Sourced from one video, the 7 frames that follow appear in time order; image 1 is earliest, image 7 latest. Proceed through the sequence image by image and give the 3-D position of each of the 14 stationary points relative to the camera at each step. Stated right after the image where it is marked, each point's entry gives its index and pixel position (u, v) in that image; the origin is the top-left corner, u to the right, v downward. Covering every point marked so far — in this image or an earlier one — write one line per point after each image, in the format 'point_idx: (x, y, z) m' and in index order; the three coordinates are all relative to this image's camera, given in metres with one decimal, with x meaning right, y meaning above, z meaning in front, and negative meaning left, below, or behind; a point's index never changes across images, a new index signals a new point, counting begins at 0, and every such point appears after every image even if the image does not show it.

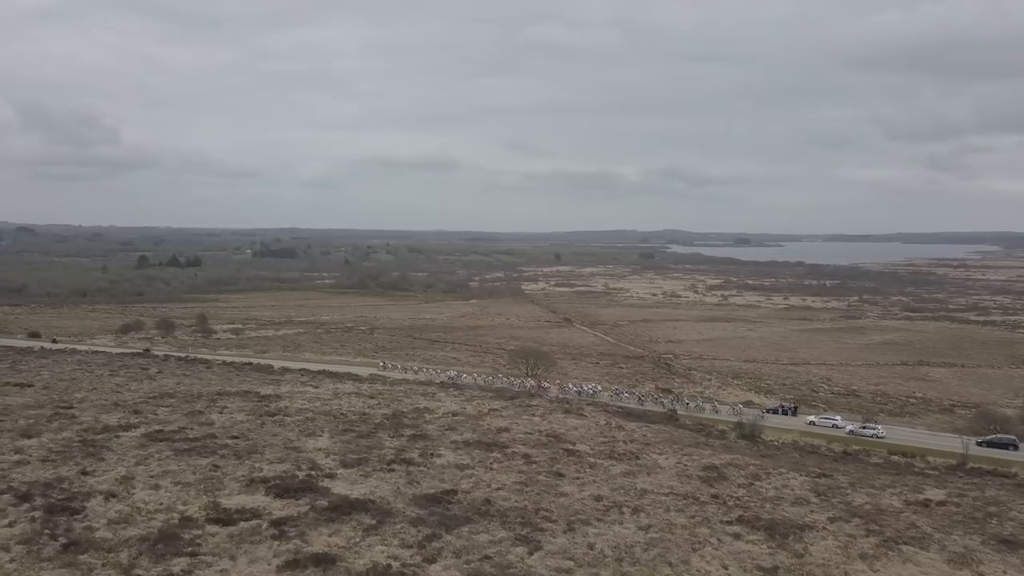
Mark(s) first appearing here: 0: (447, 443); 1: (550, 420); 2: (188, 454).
0: (-1.5, -3.6, +15.7) m
1: (+1.1, -3.9, +19.7) m
2: (-6.6, -3.4, +13.8) m
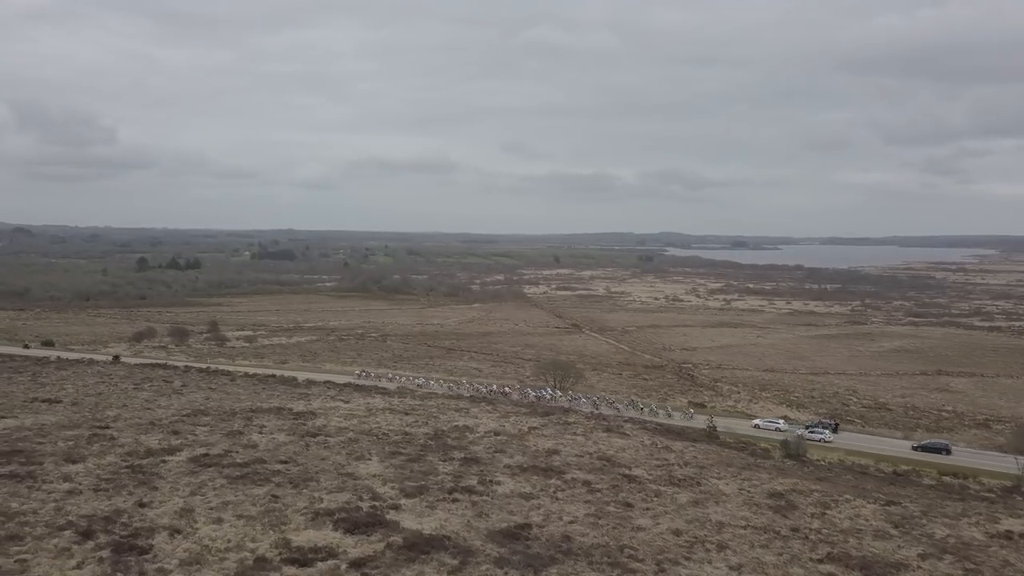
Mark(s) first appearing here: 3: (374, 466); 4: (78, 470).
0: (-0.2, -4.0, +15.3) m
1: (+2.4, -4.4, +19.2) m
2: (-5.3, -3.8, +13.3) m
3: (-3.1, -3.9, +14.9) m
4: (-8.8, -3.7, +13.7) m
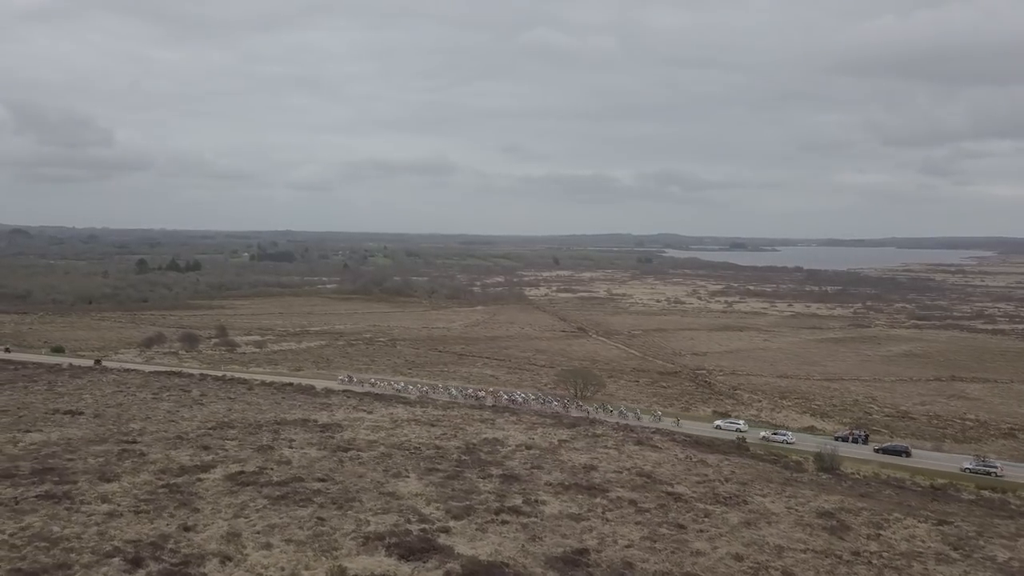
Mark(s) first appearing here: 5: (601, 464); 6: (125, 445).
0: (+0.7, -4.4, +15.0) m
1: (+3.3, -4.7, +18.9) m
2: (-4.4, -4.1, +13.0) m
3: (-2.2, -4.2, +14.6) m
4: (-7.8, -4.0, +13.4) m
5: (+2.3, -4.6, +17.5) m
6: (-9.8, -4.0, +17.1) m
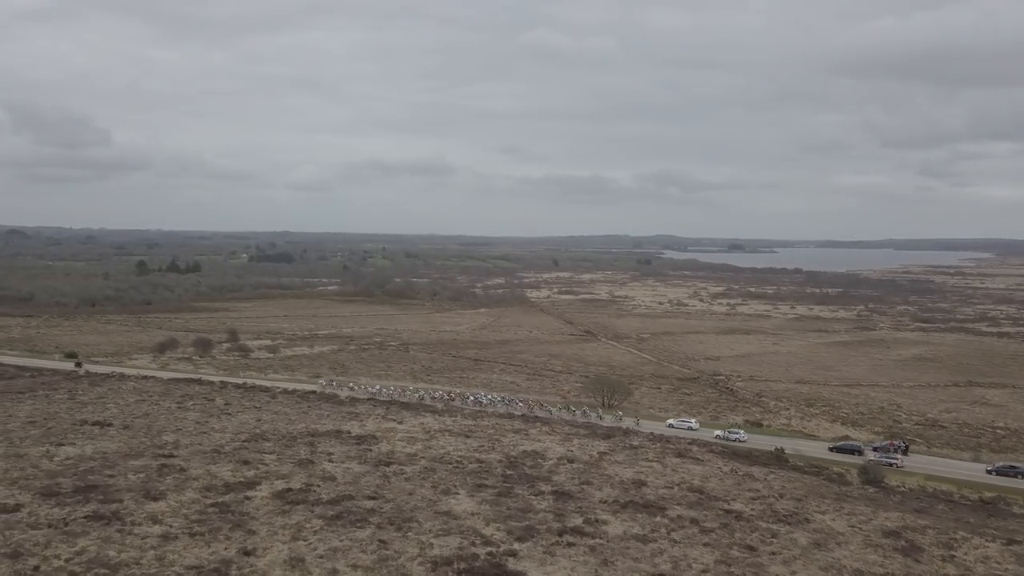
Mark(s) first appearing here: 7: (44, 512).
0: (+1.9, -4.6, +14.6) m
1: (+4.4, -4.9, +18.6) m
2: (-3.2, -4.4, +12.6) m
3: (-1.0, -4.5, +14.2) m
4: (-6.7, -4.3, +13.0) m
5: (+3.5, -4.8, +17.2) m
6: (-8.6, -4.2, +16.7) m
7: (-8.7, -4.2, +12.6) m
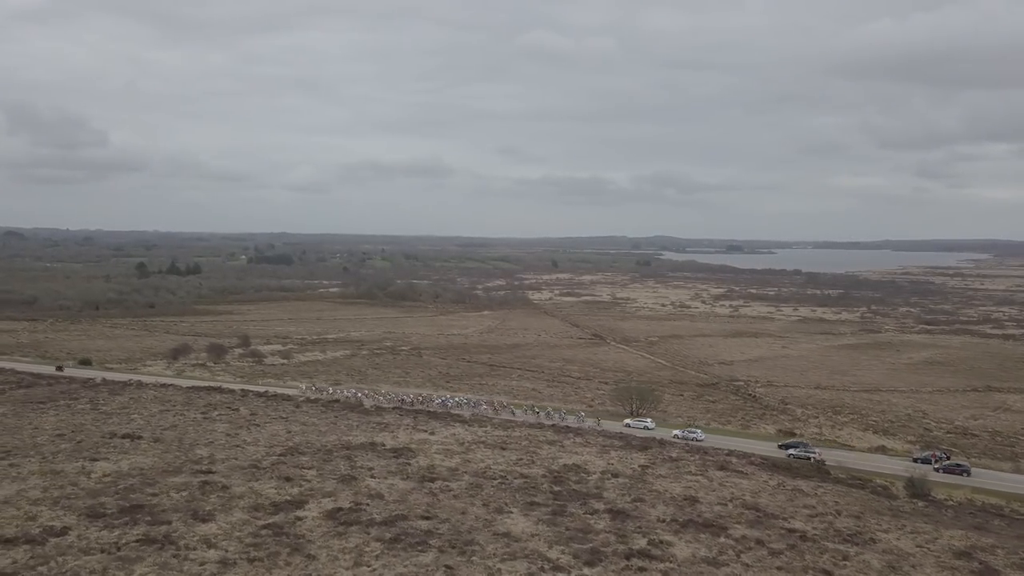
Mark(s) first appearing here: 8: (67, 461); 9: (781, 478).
0: (+3.0, -4.9, +14.2) m
1: (+5.6, -5.2, +18.2) m
2: (-2.1, -4.6, +12.2) m
3: (+0.2, -4.8, +13.8) m
4: (-5.5, -4.5, +12.5) m
5: (+4.6, -5.1, +16.8) m
6: (-7.5, -4.5, +16.3) m
7: (-7.5, -4.4, +12.2) m
8: (-11.4, -4.4, +17.3) m
9: (+7.7, -5.5, +19.5) m
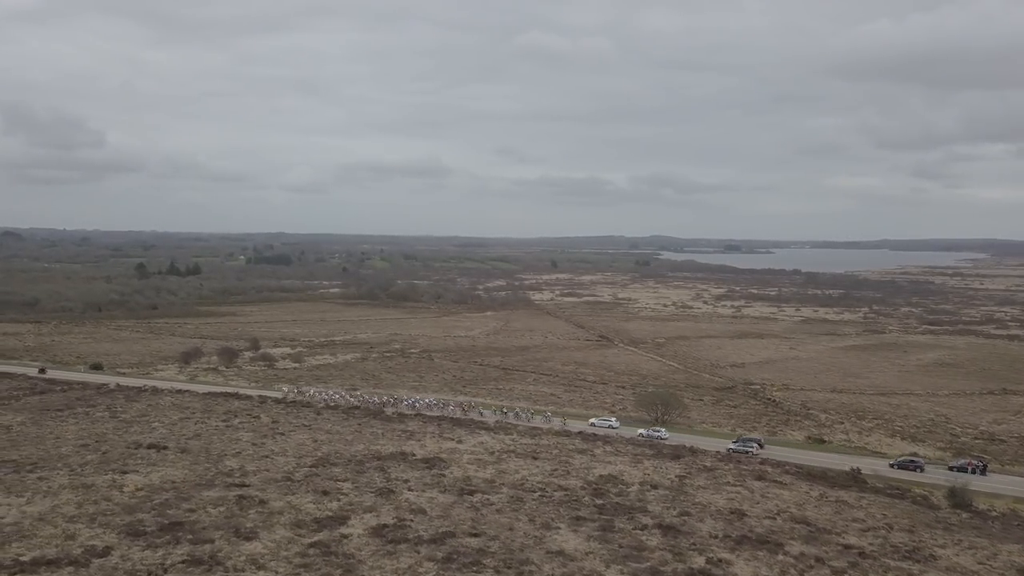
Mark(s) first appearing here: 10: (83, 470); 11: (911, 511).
0: (+4.0, -5.1, +13.8) m
1: (+6.6, -5.4, +17.8) m
2: (-1.1, -4.8, +11.8) m
3: (+1.2, -5.0, +13.4) m
4: (-4.5, -4.8, +12.1) m
5: (+5.6, -5.3, +16.4) m
6: (-6.5, -4.7, +15.9) m
7: (-6.5, -4.7, +11.8) m
8: (-10.4, -4.6, +16.9) m
9: (+8.7, -5.7, +19.1) m
10: (-10.9, -4.6, +17.1) m
11: (+10.3, -5.8, +17.6) m
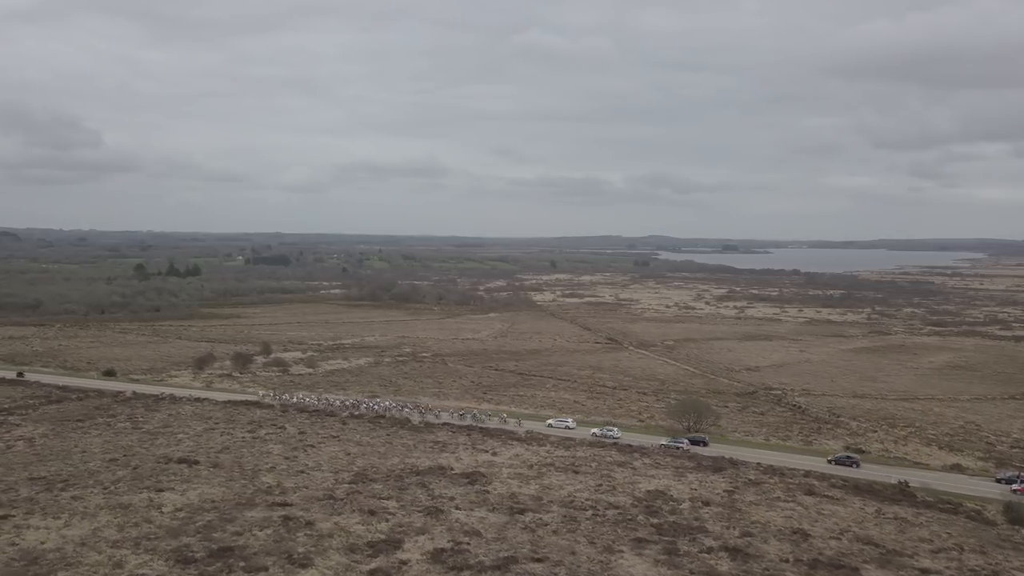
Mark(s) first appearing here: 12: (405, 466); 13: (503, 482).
0: (+5.3, -5.4, +13.2) m
1: (+7.8, -5.7, +17.2) m
2: (+0.2, -5.1, +11.2) m
3: (+2.4, -5.2, +12.9) m
4: (-3.3, -5.0, +11.6) m
5: (+6.9, -5.6, +15.8) m
6: (-5.3, -5.0, +15.3) m
7: (-5.3, -4.9, +11.2) m
8: (-9.2, -4.9, +16.3) m
9: (+9.9, -5.9, +18.5) m
10: (-9.7, -4.9, +16.5) m
11: (+11.5, -6.0, +17.1) m
12: (-3.2, -5.2, +20.0) m
13: (-0.2, -5.3, +18.7) m
